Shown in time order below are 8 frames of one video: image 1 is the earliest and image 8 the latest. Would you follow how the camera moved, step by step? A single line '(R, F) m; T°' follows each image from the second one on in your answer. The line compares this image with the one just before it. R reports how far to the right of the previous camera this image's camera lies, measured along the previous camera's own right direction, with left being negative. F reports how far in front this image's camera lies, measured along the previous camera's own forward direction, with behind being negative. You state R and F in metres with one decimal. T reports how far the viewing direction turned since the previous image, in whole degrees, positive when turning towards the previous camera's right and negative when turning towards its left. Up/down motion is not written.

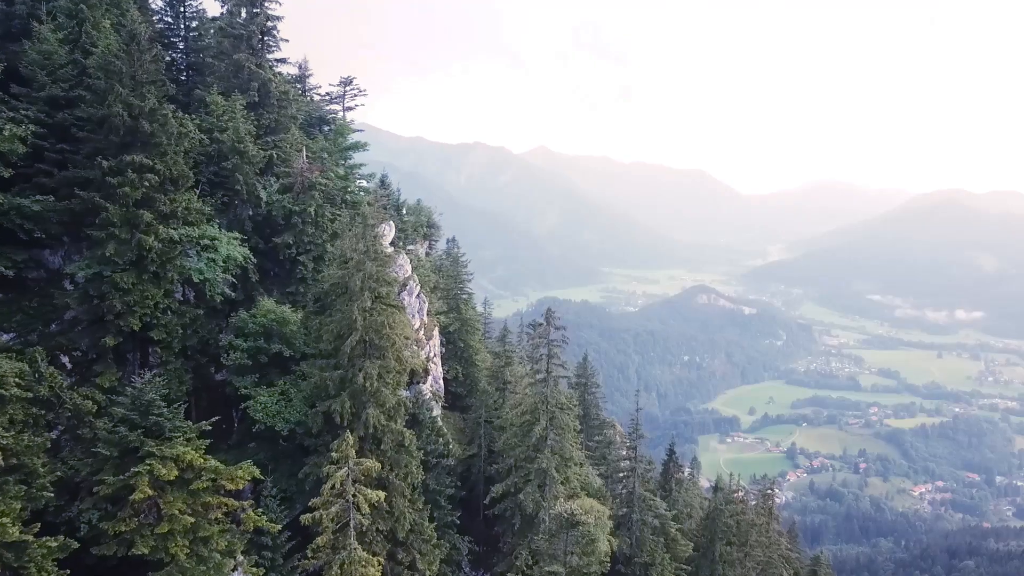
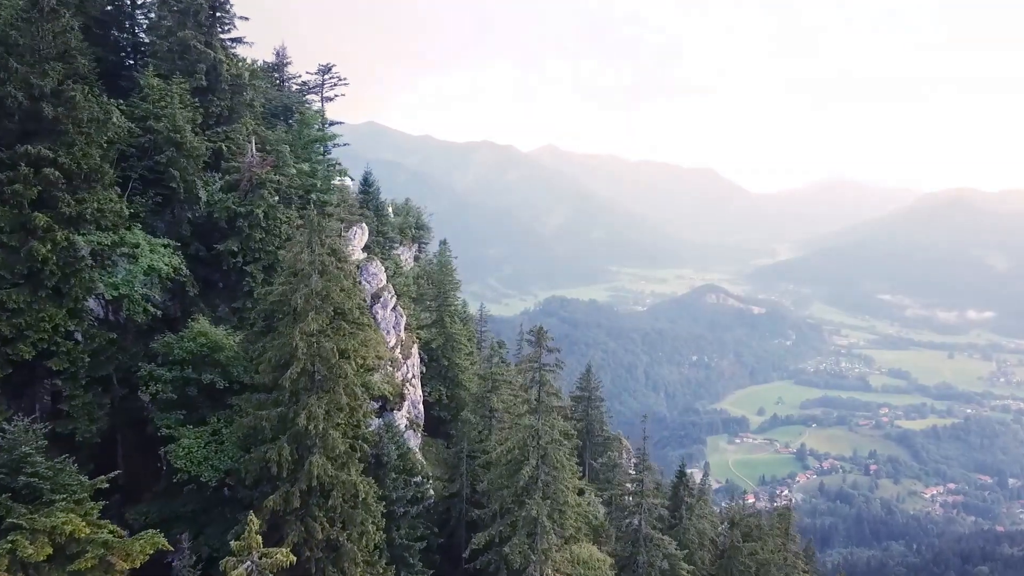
(+0.7, +4.2) m; -1°
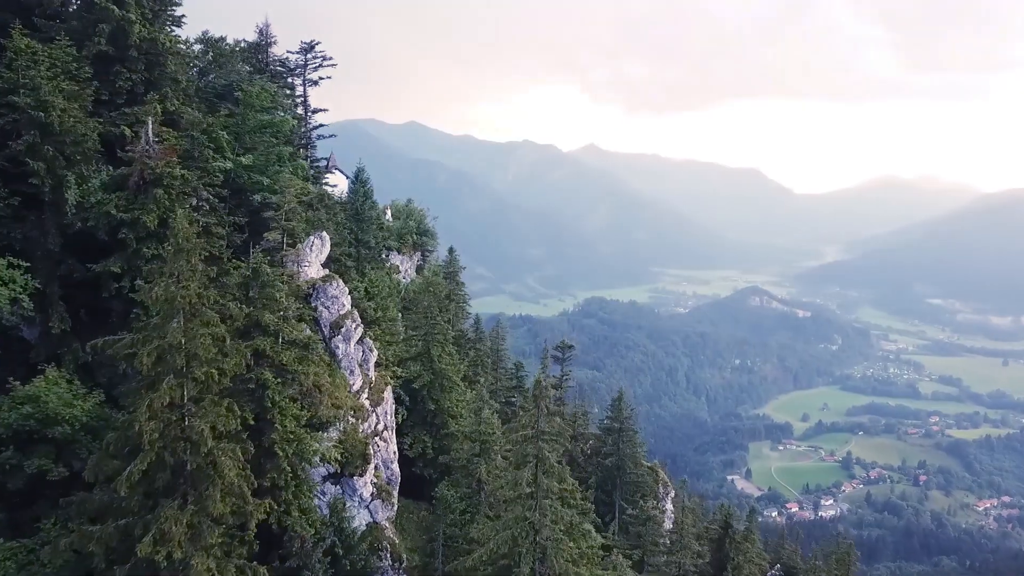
(+1.1, +6.8) m; -3°
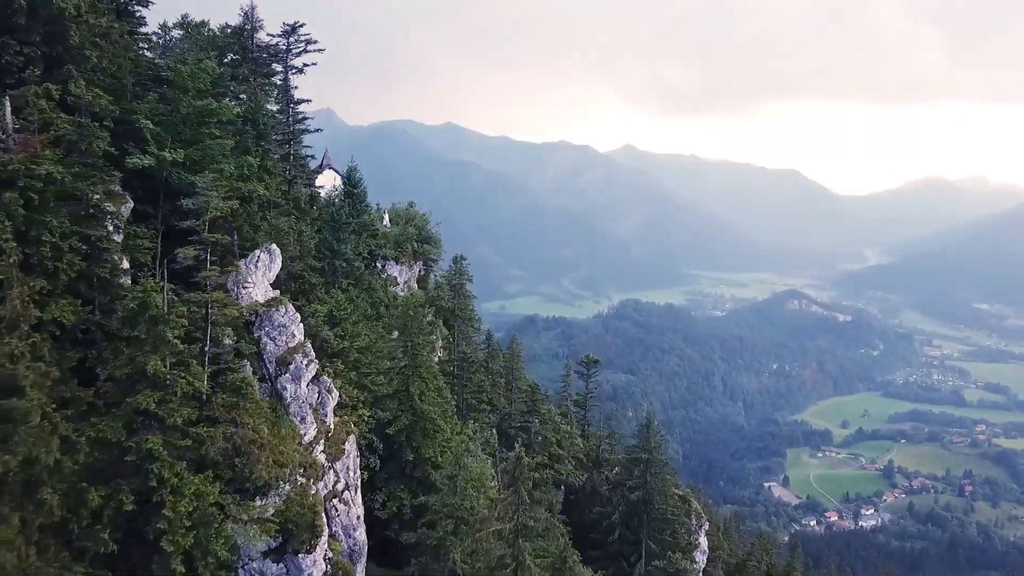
(+1.0, +4.7) m; -2°
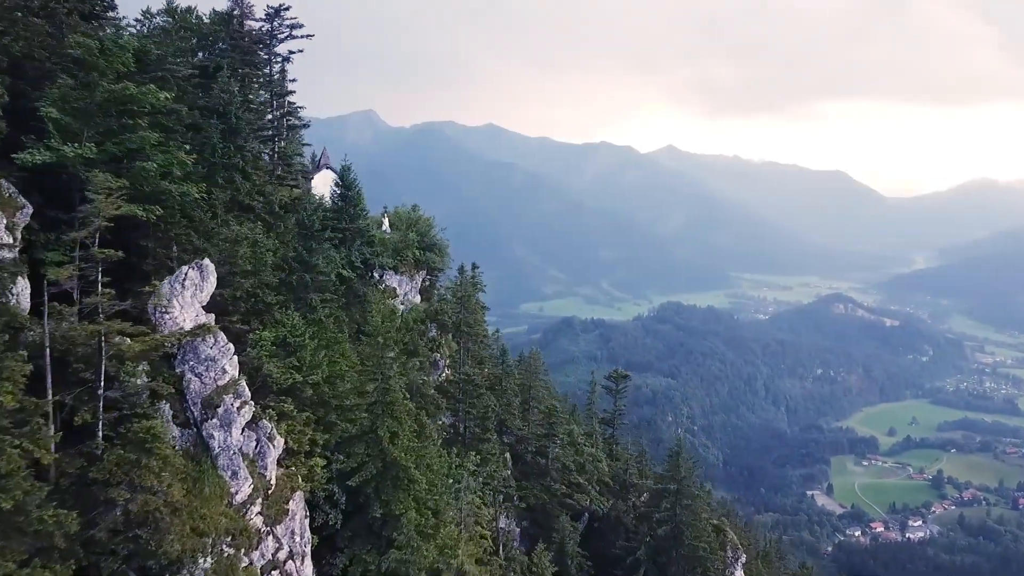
(+1.1, +3.7) m; -3°
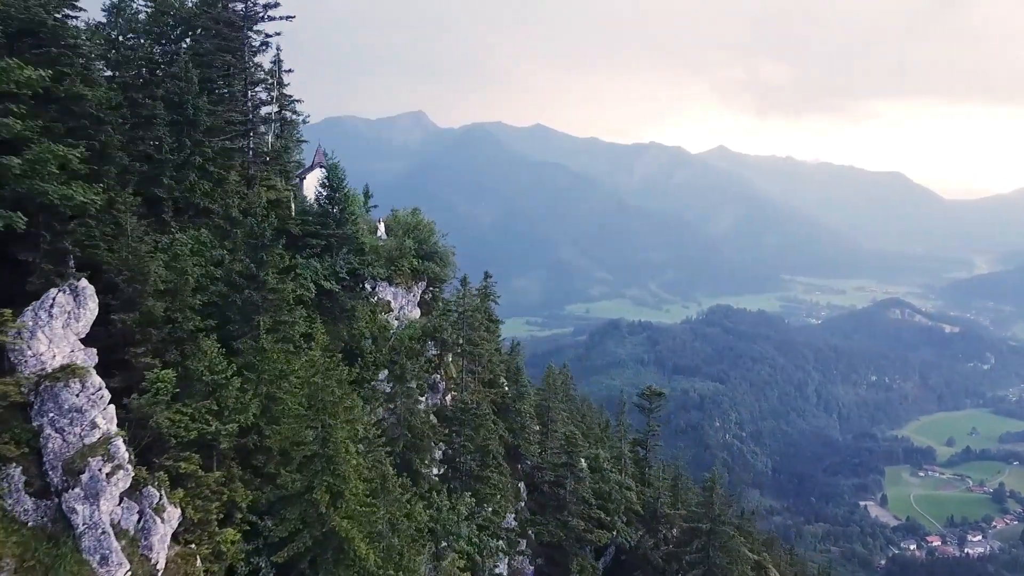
(+1.4, +3.8) m; -3°
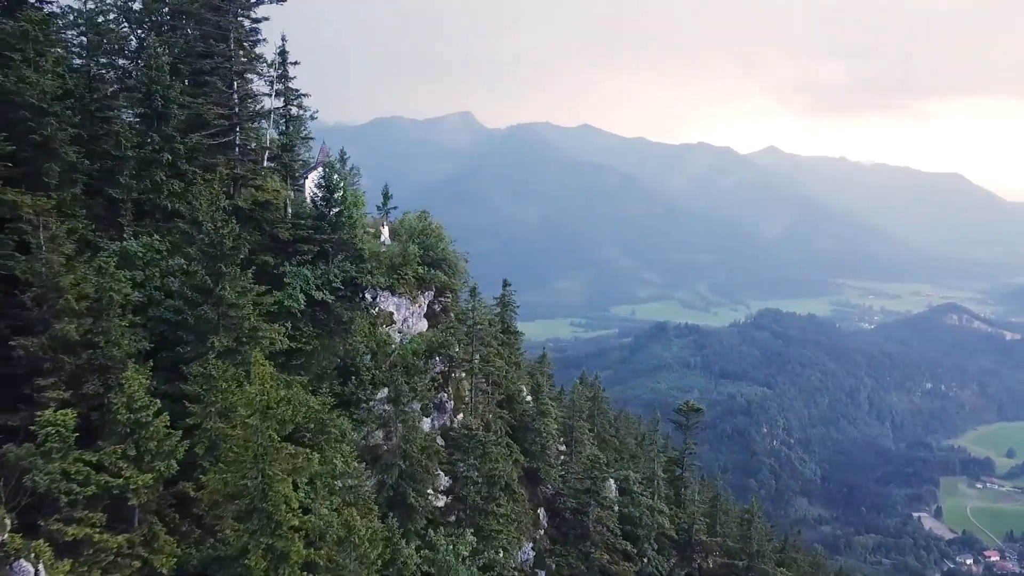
(+1.0, +2.7) m; -3°
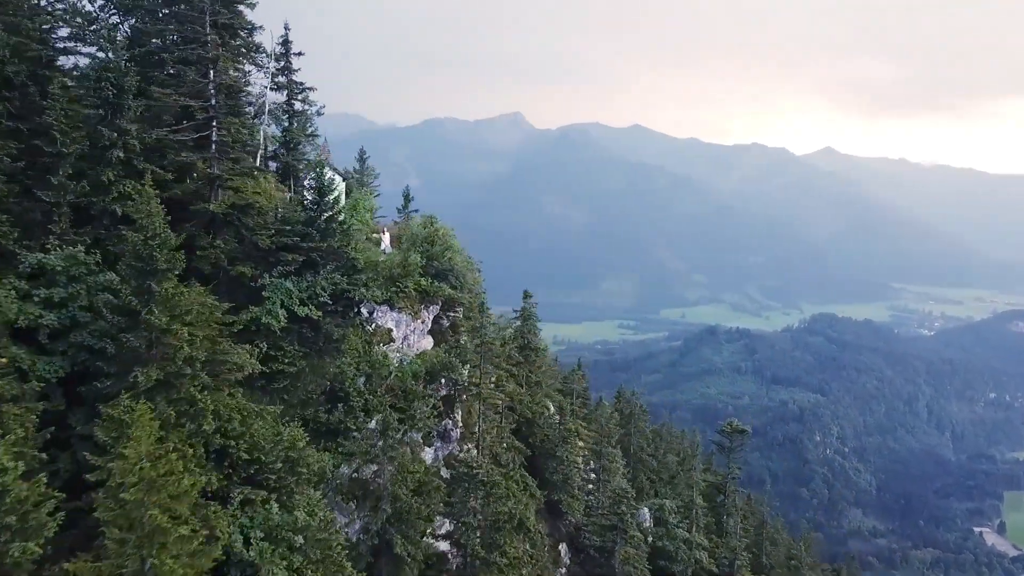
(+1.0, +3.0) m; -3°
